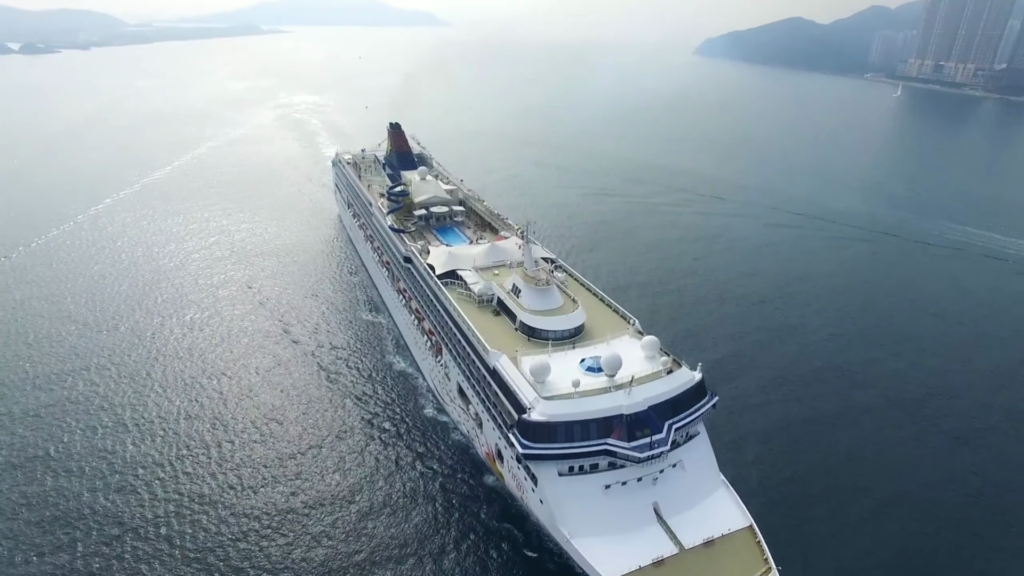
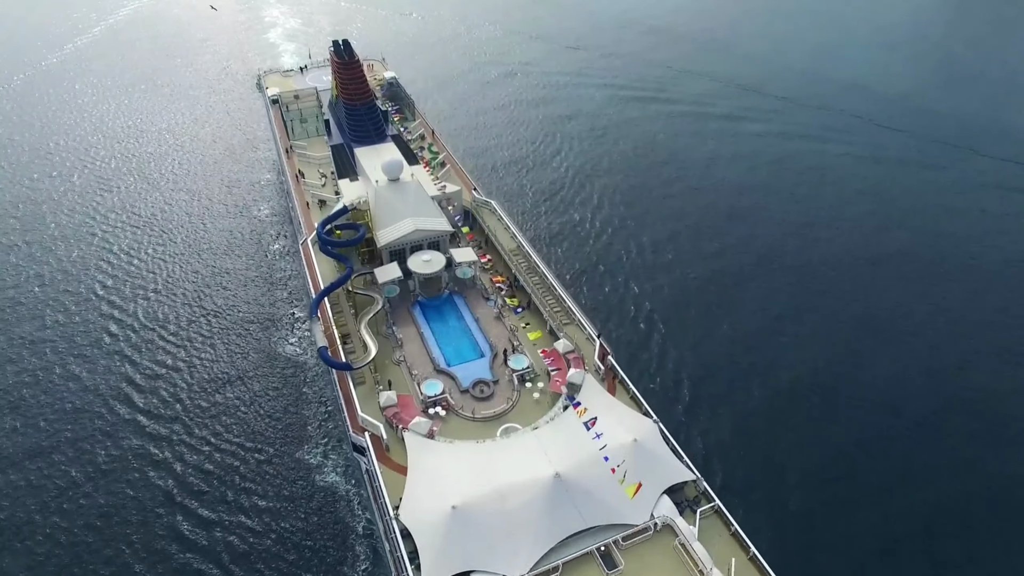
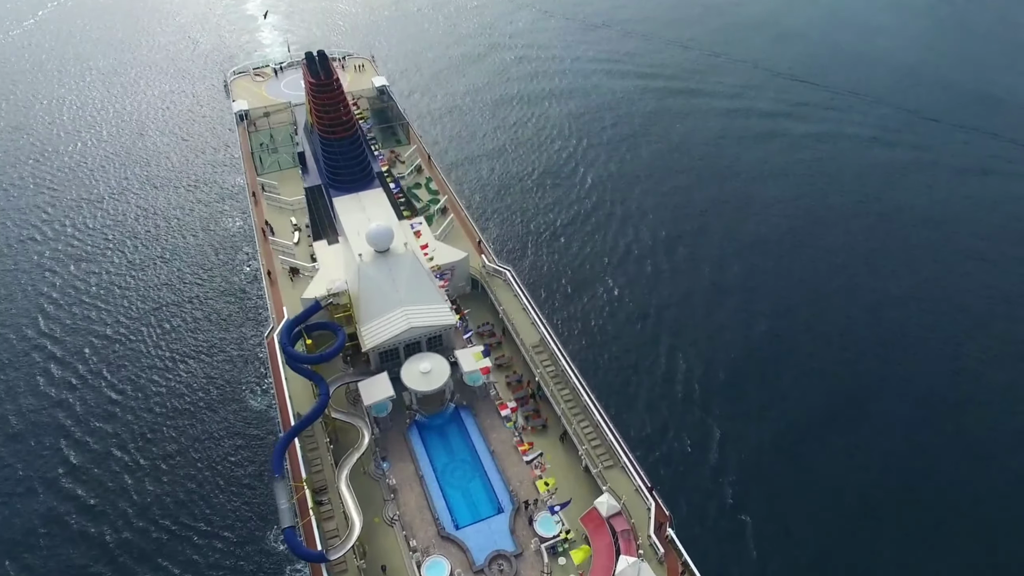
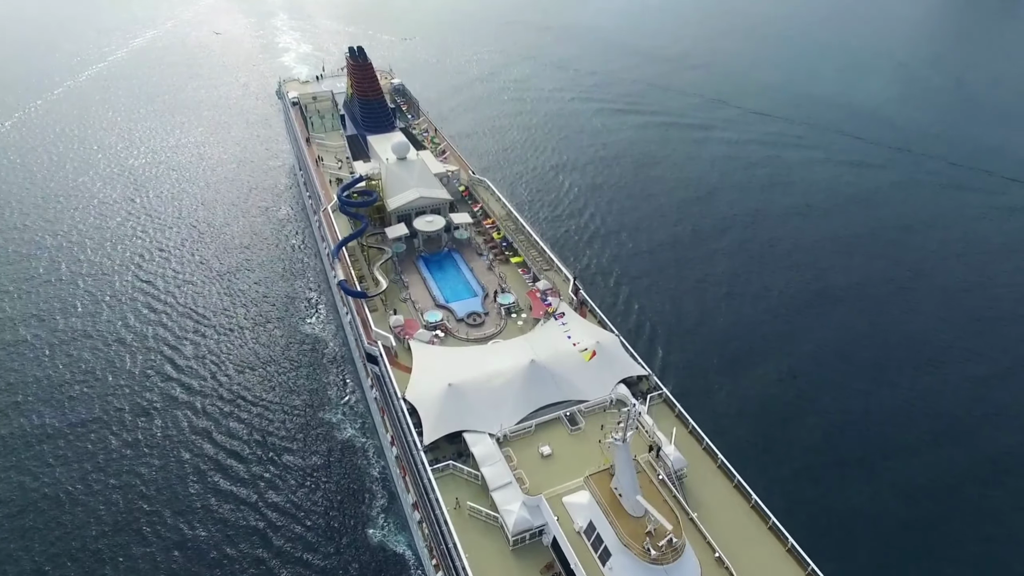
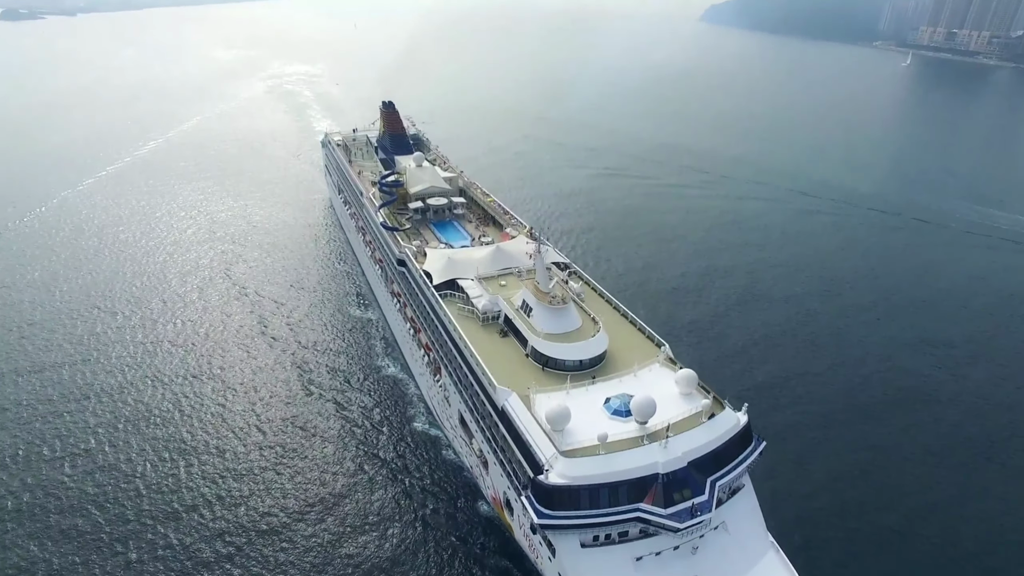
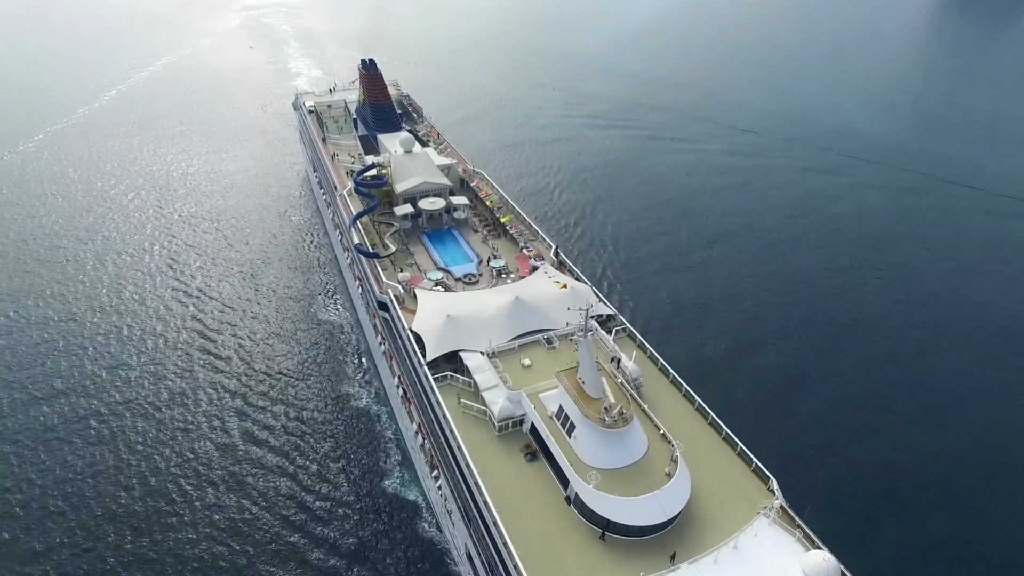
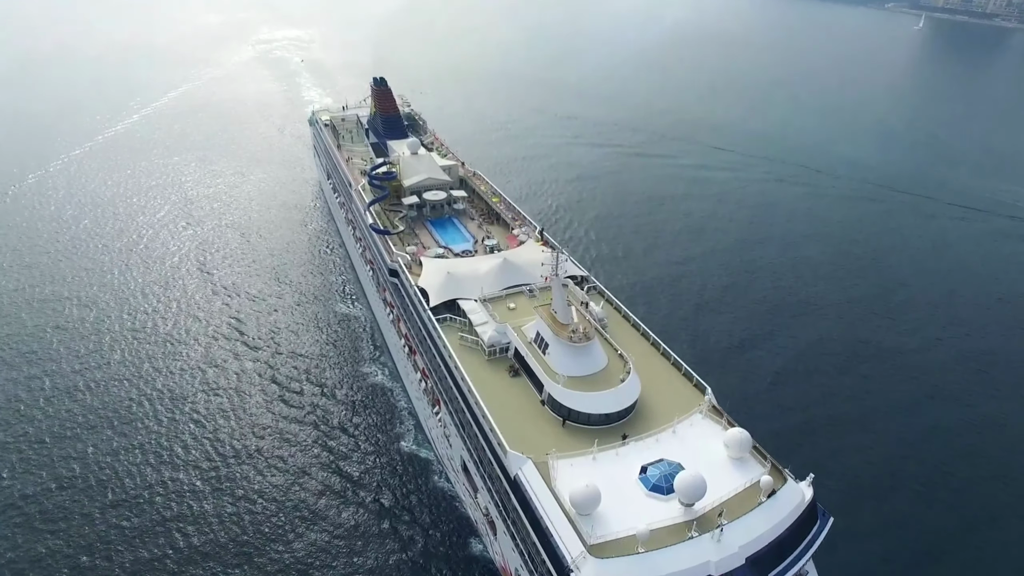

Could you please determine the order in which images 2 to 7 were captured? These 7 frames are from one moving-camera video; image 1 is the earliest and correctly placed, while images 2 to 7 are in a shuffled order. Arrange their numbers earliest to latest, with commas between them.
5, 7, 6, 4, 2, 3
